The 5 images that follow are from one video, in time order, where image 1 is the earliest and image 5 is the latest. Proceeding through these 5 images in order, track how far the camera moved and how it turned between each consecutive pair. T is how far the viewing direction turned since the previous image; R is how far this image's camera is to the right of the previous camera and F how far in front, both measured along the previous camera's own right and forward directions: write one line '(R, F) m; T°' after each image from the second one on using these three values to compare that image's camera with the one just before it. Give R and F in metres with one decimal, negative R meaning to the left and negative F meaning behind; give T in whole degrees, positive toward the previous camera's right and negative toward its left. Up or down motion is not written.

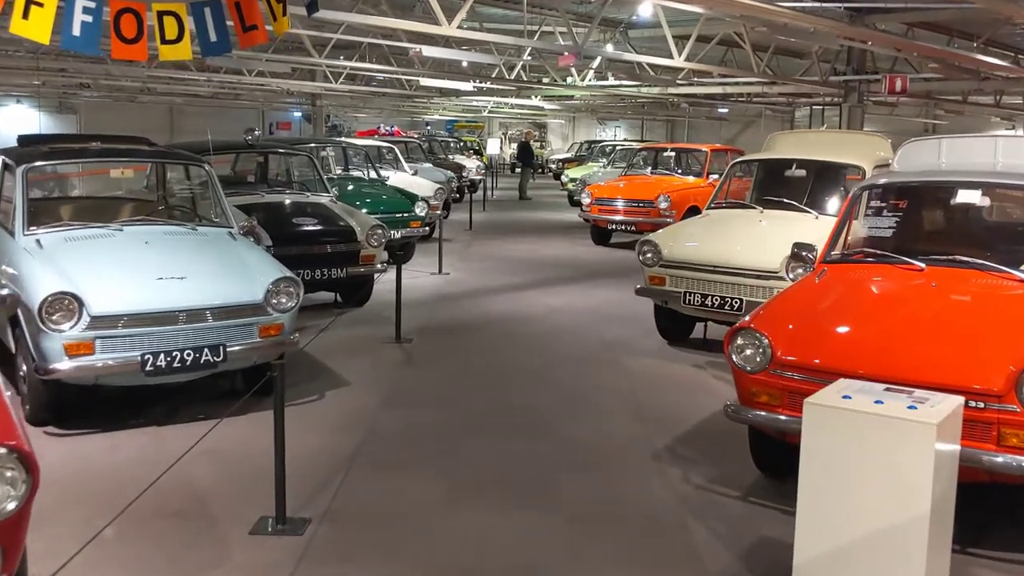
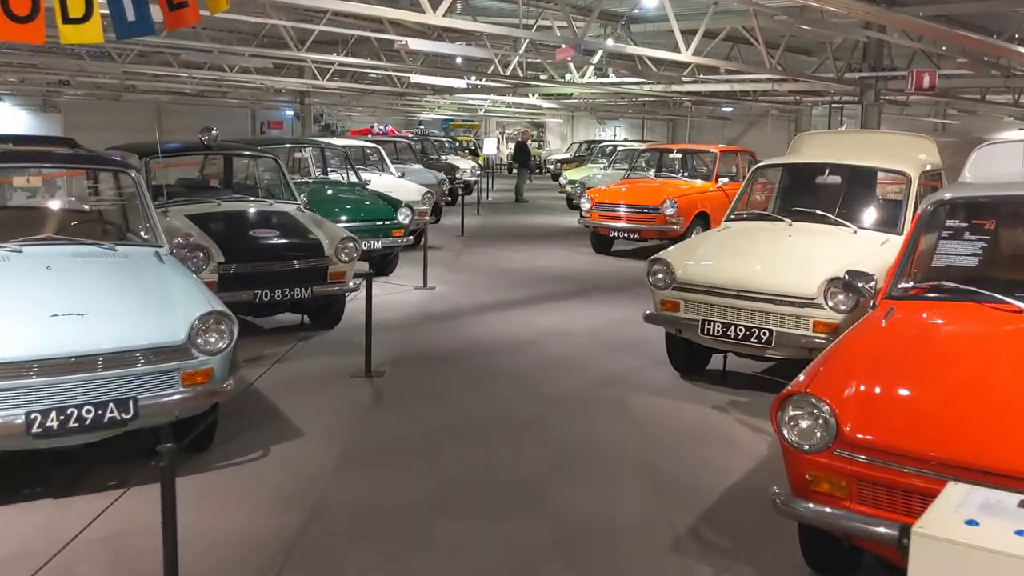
(+0.1, +0.9) m; 0°
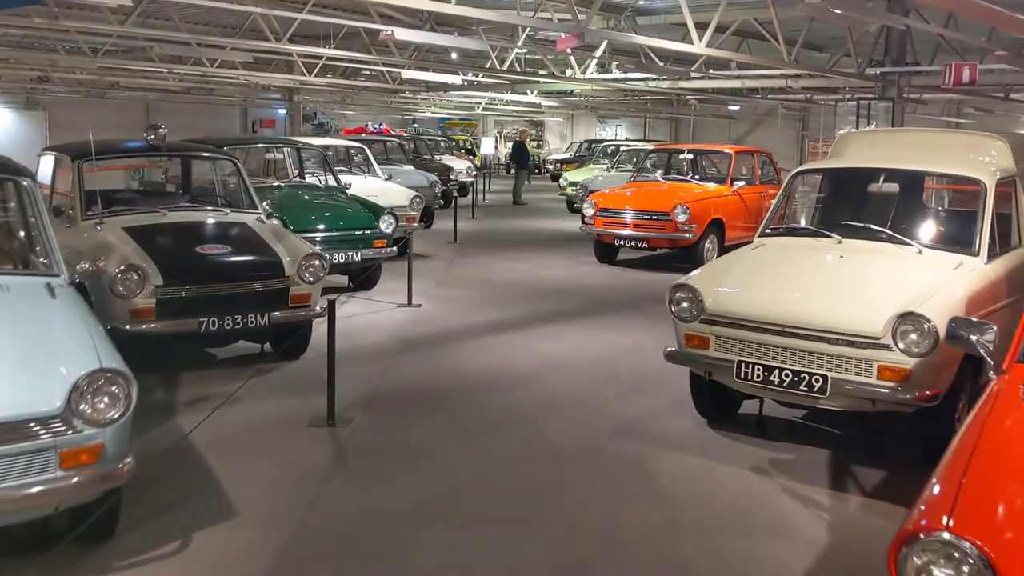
(0.0, +0.9) m; 0°
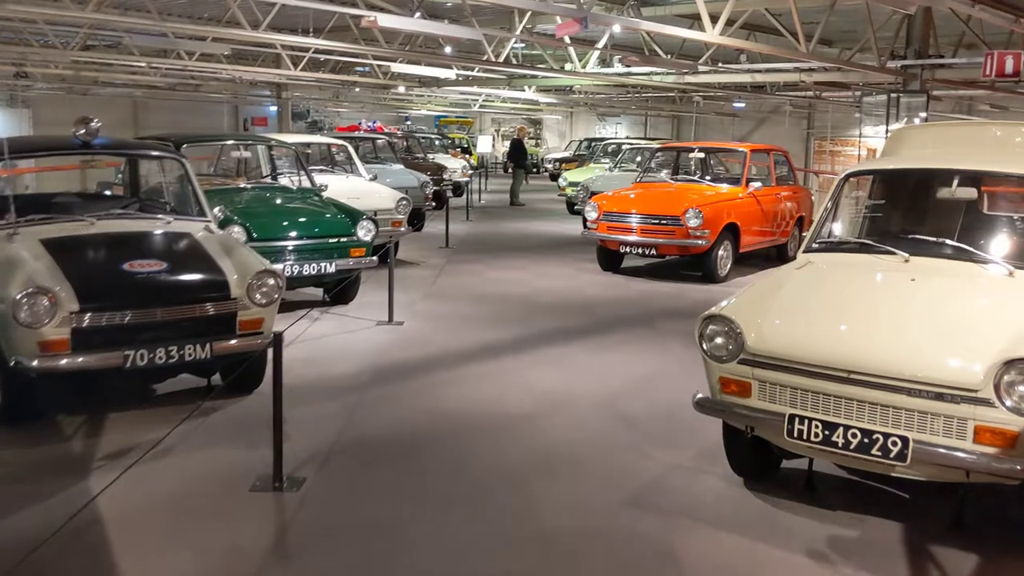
(0.0, +0.9) m; 0°
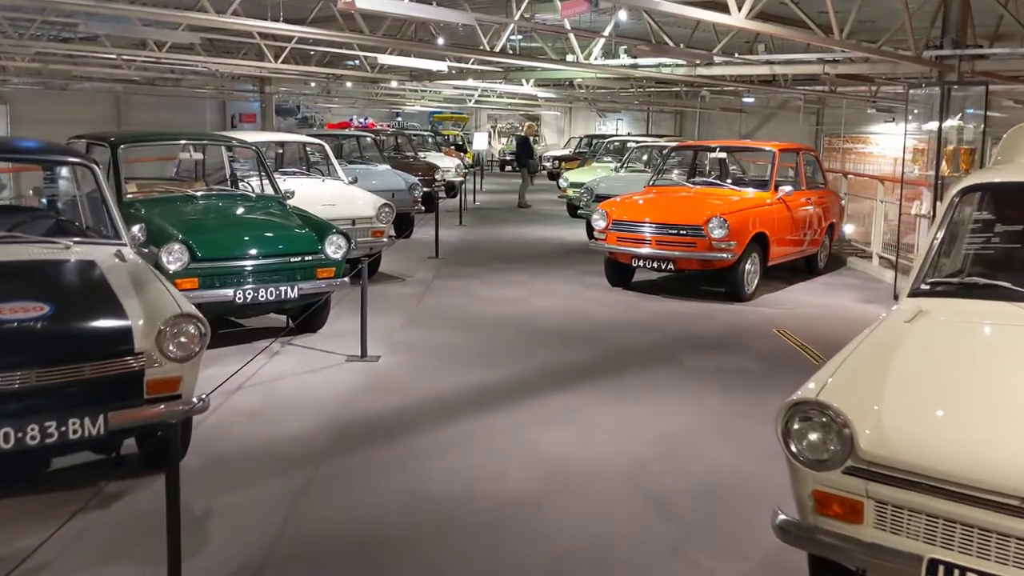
(0.0, +1.1) m; 0°
